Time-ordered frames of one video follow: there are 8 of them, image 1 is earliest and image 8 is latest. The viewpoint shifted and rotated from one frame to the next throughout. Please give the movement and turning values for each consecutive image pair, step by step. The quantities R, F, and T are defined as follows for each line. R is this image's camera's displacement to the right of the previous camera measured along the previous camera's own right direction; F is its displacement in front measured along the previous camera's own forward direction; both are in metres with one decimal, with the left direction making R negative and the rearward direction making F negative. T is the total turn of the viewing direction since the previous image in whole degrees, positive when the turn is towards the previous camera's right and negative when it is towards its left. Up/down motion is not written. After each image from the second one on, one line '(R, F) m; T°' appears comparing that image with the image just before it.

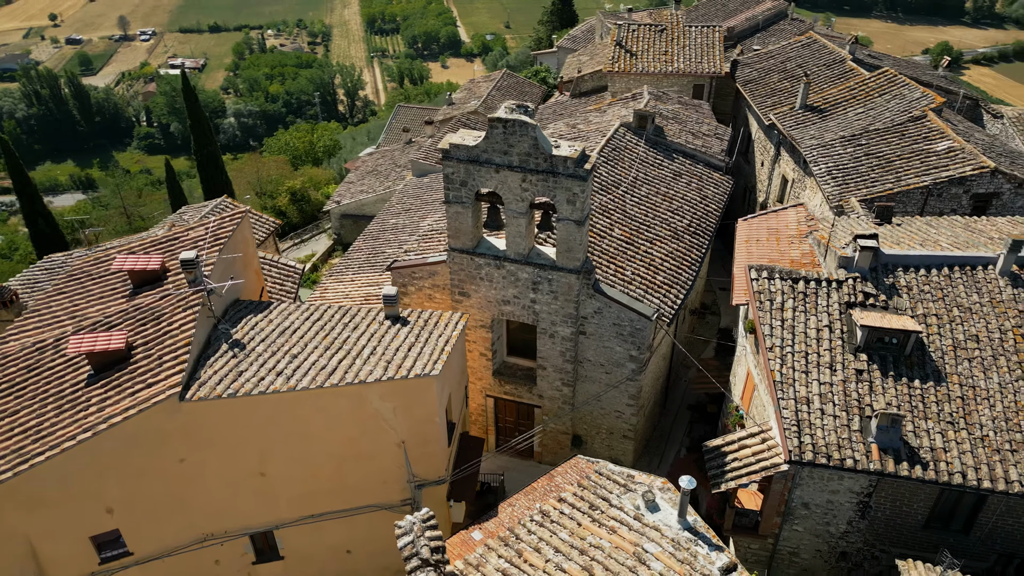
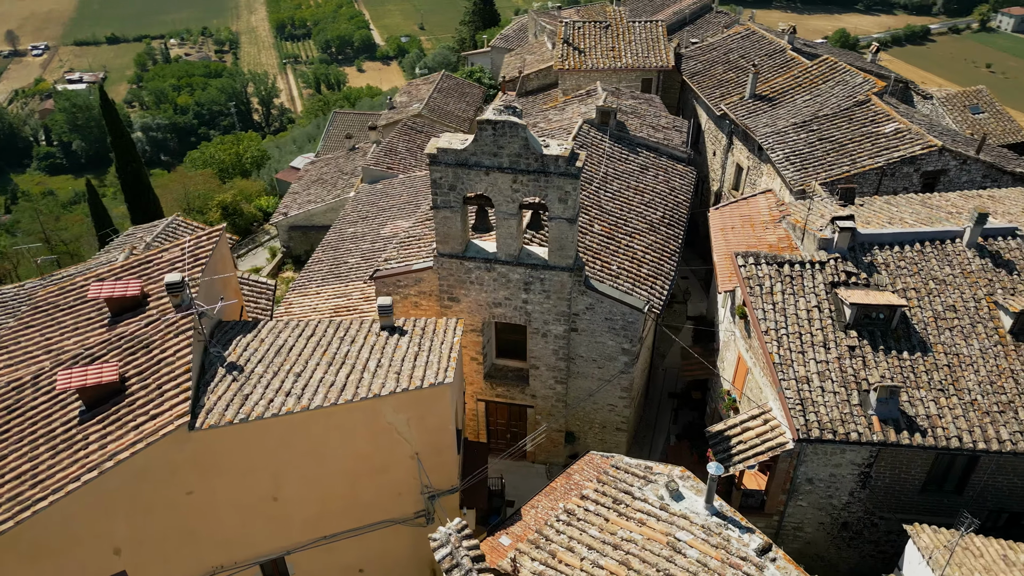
(-1.2, +0.1) m; +5°
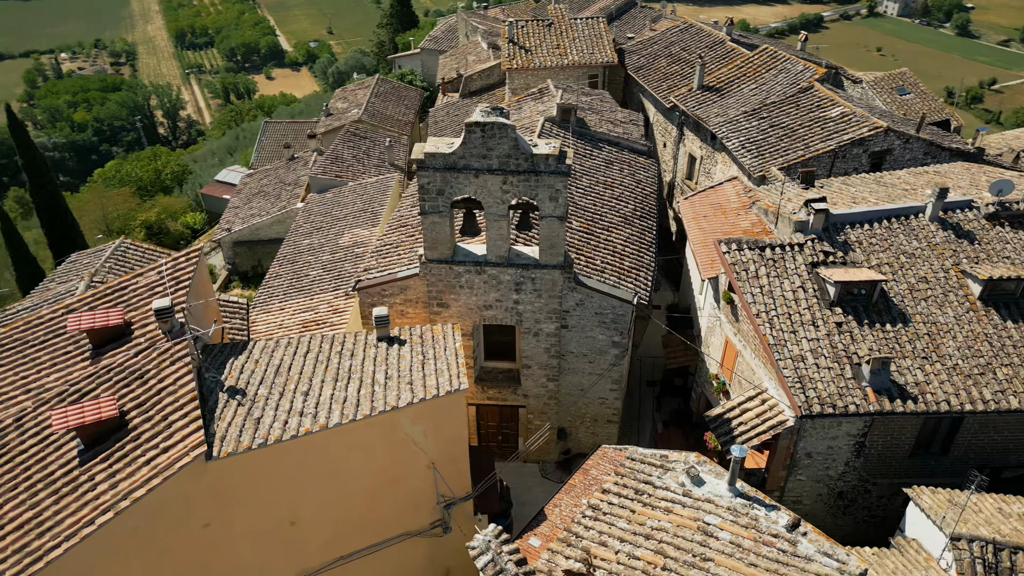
(-1.3, +0.1) m; +6°
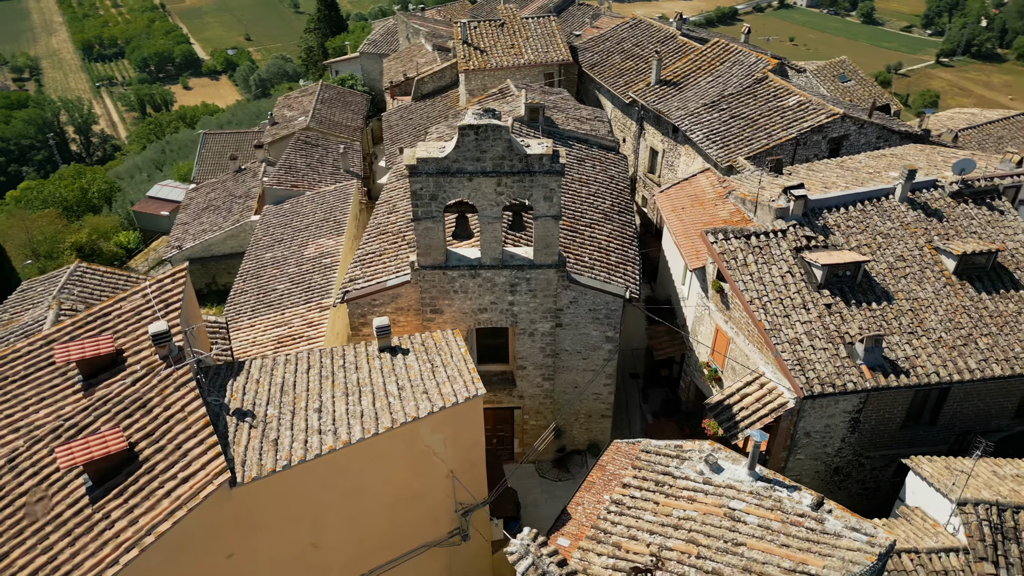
(-1.1, +0.1) m; +5°
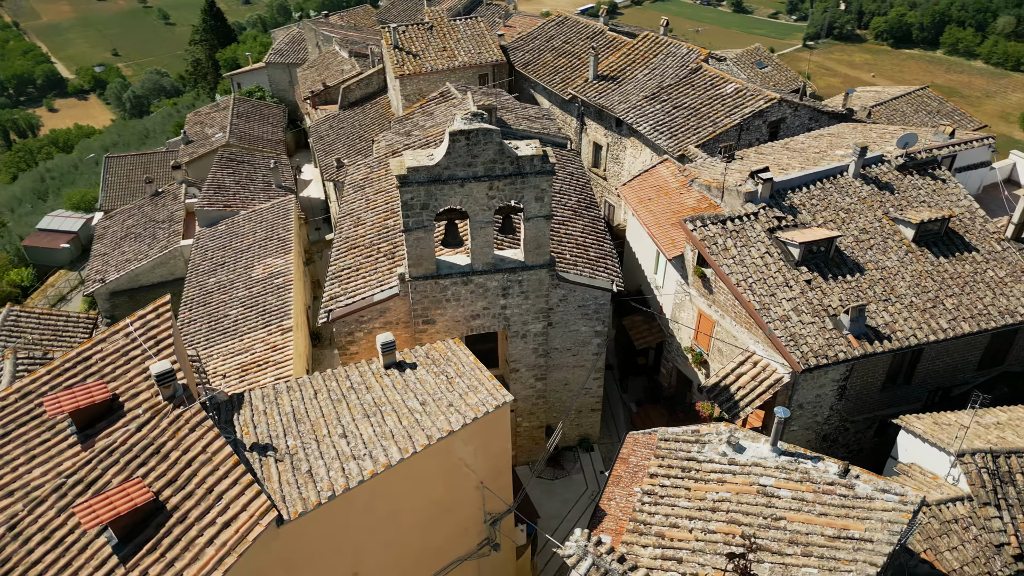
(-1.7, +0.2) m; +7°
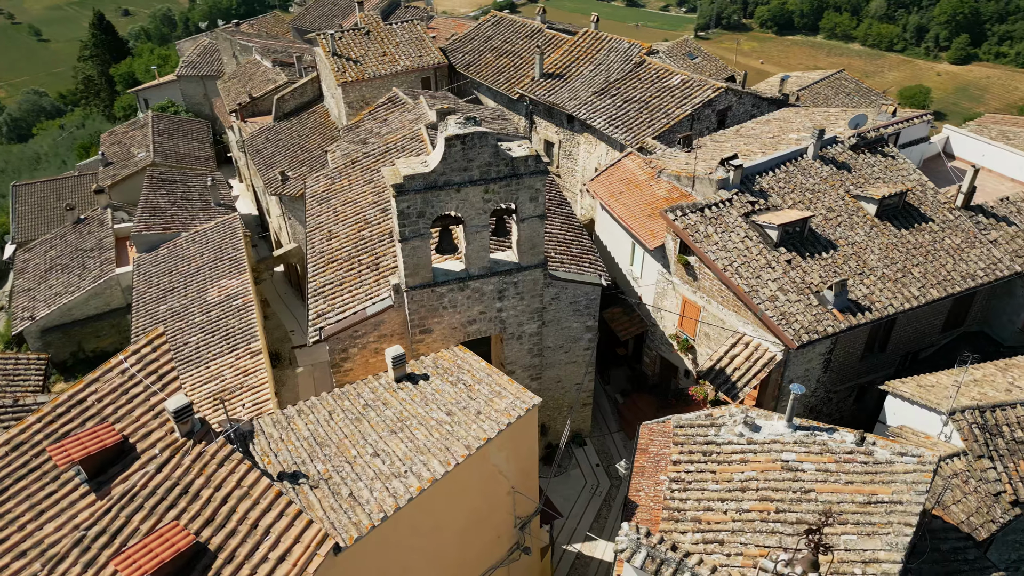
(-1.5, +0.1) m; +6°
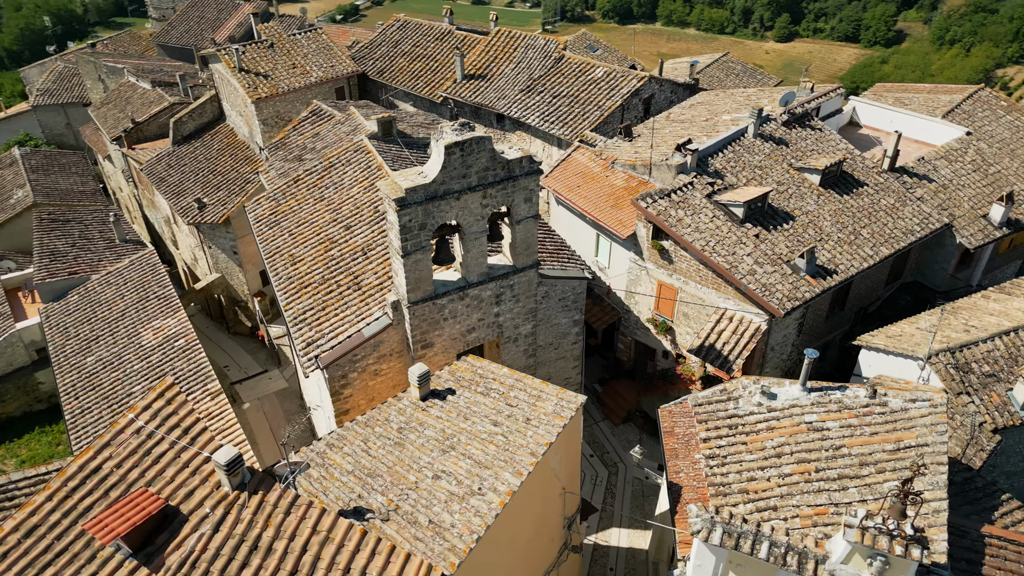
(-2.3, +0.3) m; +10°
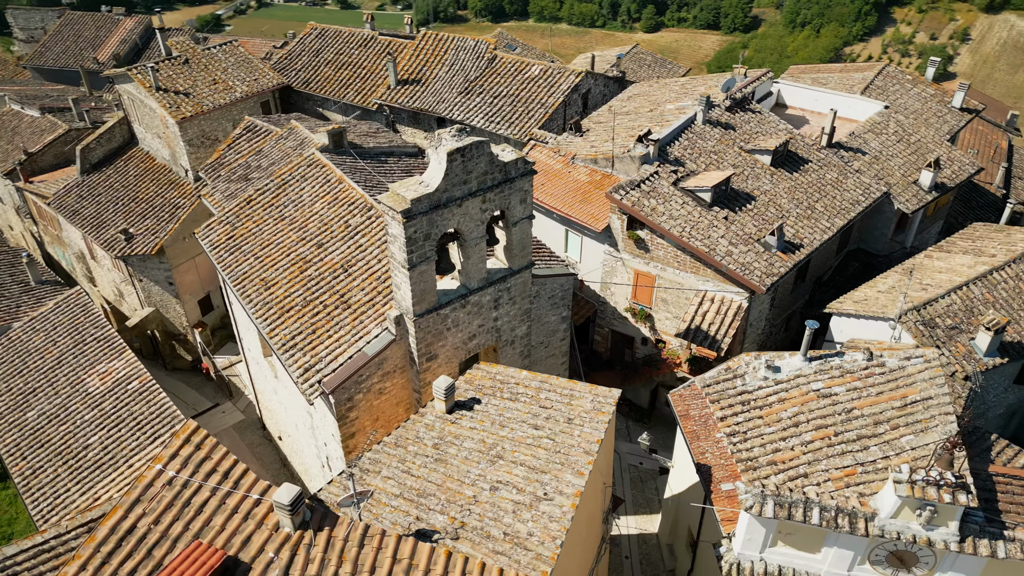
(-1.9, +0.2) m; +8°
